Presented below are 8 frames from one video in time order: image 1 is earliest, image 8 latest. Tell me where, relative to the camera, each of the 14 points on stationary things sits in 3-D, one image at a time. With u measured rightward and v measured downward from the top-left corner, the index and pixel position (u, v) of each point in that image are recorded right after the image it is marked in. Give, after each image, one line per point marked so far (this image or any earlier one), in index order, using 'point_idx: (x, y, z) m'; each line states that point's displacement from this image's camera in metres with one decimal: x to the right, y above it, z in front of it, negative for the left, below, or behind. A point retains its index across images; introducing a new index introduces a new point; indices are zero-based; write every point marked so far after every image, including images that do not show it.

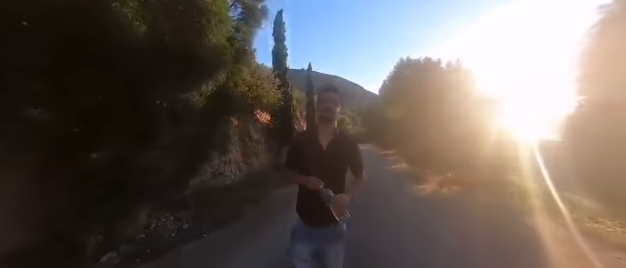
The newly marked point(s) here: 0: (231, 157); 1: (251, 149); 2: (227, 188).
0: (-3.5, -1.0, +9.4) m
1: (-3.3, -0.8, +11.8) m
2: (-3.3, -2.0, +8.5) m
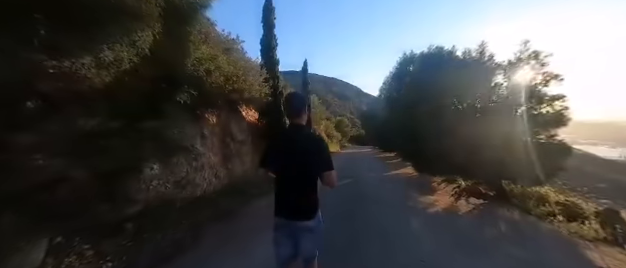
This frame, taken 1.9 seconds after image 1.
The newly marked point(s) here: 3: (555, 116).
0: (-3.9, -1.0, +7.7) m
1: (-3.7, -0.8, +10.2) m
2: (-3.7, -2.0, +6.9) m
3: (+8.6, +0.7, +7.8) m
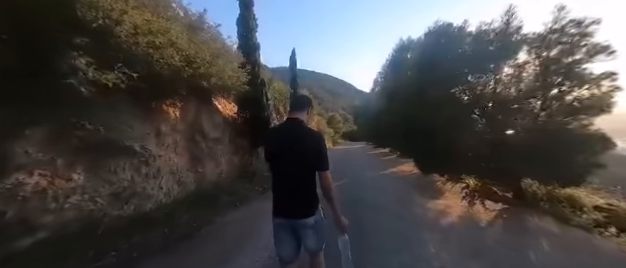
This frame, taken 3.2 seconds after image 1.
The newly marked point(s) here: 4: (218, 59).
0: (-4.3, -0.9, +6.1) m
1: (-4.2, -0.6, +8.5) m
2: (-4.0, -1.9, +5.3) m
3: (+8.2, +1.0, +6.6) m
4: (-3.5, +2.7, +7.9) m
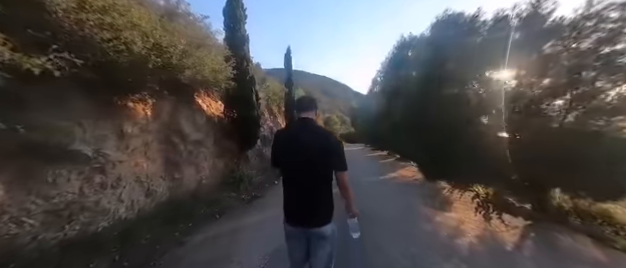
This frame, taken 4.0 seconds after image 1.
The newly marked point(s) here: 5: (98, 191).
0: (-4.5, -0.9, +5.1) m
1: (-4.4, -0.7, +7.5) m
2: (-4.2, -1.9, +4.2) m
3: (+8.0, +0.9, +5.8) m
4: (-3.7, +2.7, +7.0) m
5: (-4.4, -1.2, +4.6) m
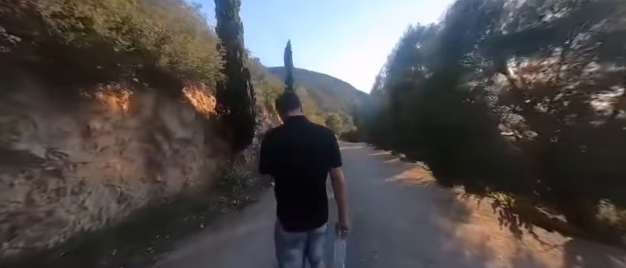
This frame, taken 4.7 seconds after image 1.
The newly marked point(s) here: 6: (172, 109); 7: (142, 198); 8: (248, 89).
0: (-4.5, -0.8, +4.3) m
1: (-4.4, -0.6, +6.7) m
2: (-4.3, -1.9, +3.5) m
3: (+8.0, +0.9, +4.8) m
4: (-3.7, +2.7, +6.2) m
5: (-4.5, -1.1, +3.9) m
6: (-4.5, +0.8, +7.1) m
7: (-4.3, -1.6, +5.6) m
8: (-2.7, +1.9, +9.1) m
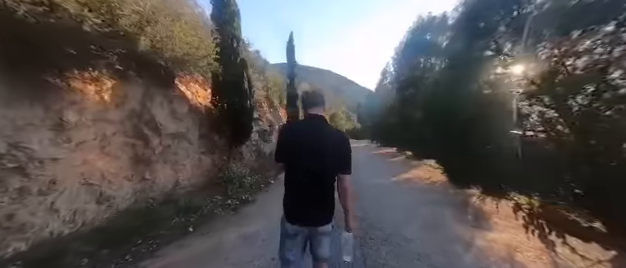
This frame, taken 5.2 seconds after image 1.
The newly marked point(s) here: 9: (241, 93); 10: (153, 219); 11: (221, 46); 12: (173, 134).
0: (-4.5, -0.7, +3.8) m
1: (-4.4, -0.4, +6.2) m
2: (-4.3, -1.8, +3.0) m
3: (+8.0, +0.9, +4.1) m
4: (-3.7, +2.9, +5.6) m
5: (-4.5, -1.0, +3.4) m
6: (-4.5, +1.0, +6.6) m
7: (-4.3, -1.5, +5.1) m
8: (-2.6, +2.1, +8.5) m
9: (-2.7, +1.5, +8.3) m
10: (-3.6, -1.9, +5.0) m
11: (-3.3, +3.2, +8.0) m
12: (-4.3, 0.0, +6.8) m
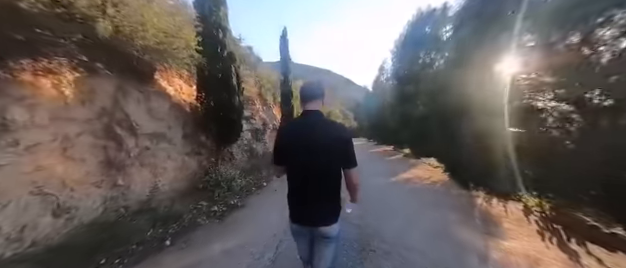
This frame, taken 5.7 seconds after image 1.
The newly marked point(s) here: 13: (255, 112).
0: (-4.6, -0.7, +3.1) m
1: (-4.5, -0.5, +5.6) m
2: (-4.4, -1.8, +2.3) m
3: (+7.8, +1.0, +3.7) m
4: (-3.8, +2.9, +4.9) m
5: (-4.6, -1.0, +2.7) m
6: (-4.6, +1.0, +5.9) m
7: (-4.4, -1.5, +4.4) m
8: (-2.8, +2.1, +7.9) m
9: (-2.9, +1.6, +7.7) m
10: (-3.7, -1.9, +4.3) m
11: (-3.5, +3.2, +7.3) m
12: (-4.5, 0.0, +6.2) m
13: (-3.6, +1.4, +13.8) m
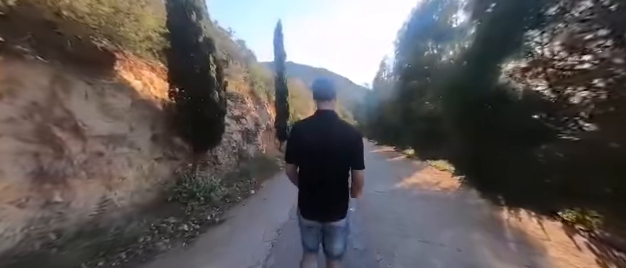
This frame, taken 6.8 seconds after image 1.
0: (-4.8, -0.8, +2.0) m
1: (-4.7, -0.5, +4.4) m
2: (-4.6, -1.8, +1.2) m
3: (+7.6, +1.0, +2.6) m
4: (-4.0, +2.8, +3.8) m
5: (-4.8, -1.1, +1.6) m
6: (-4.8, +0.9, +4.8) m
7: (-4.6, -1.5, +3.3) m
8: (-3.0, +2.0, +6.8) m
9: (-3.1, +1.5, +6.6) m
10: (-3.9, -1.9, +3.2) m
11: (-3.7, +3.1, +6.2) m
12: (-4.7, 0.0, +5.0) m
13: (-3.8, +1.3, +12.7) m
